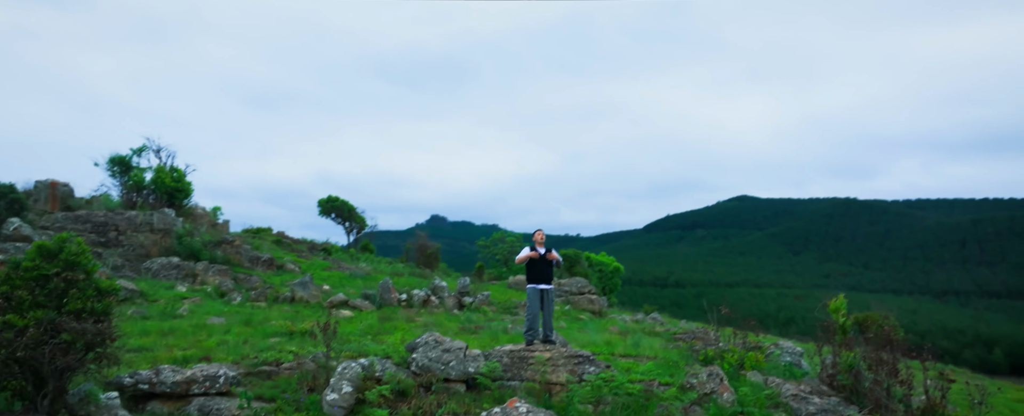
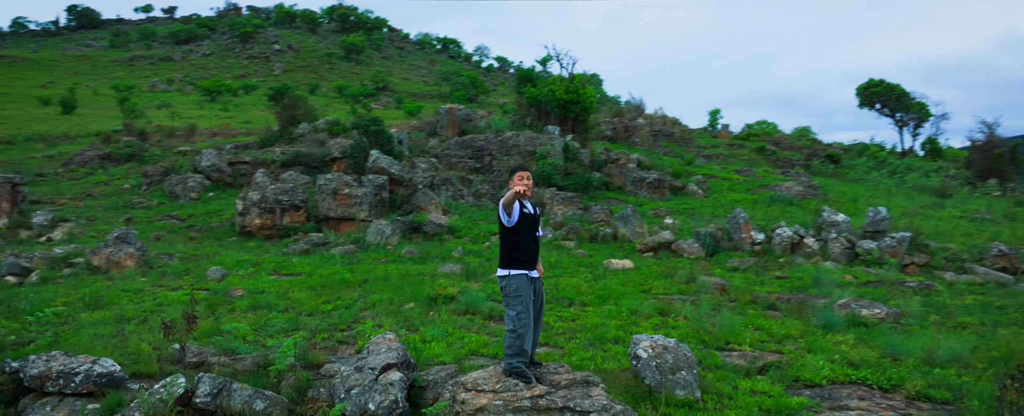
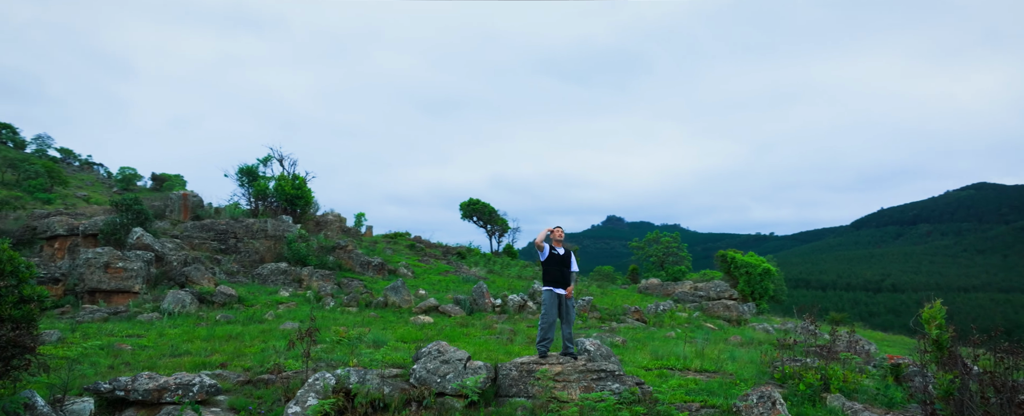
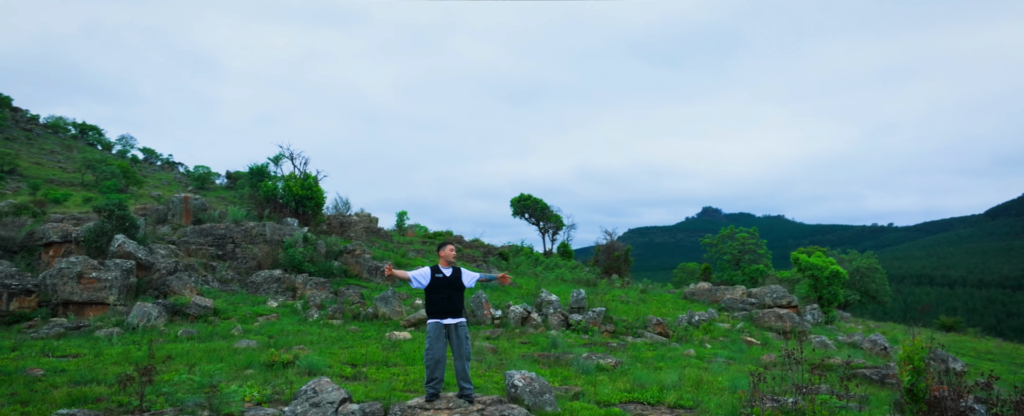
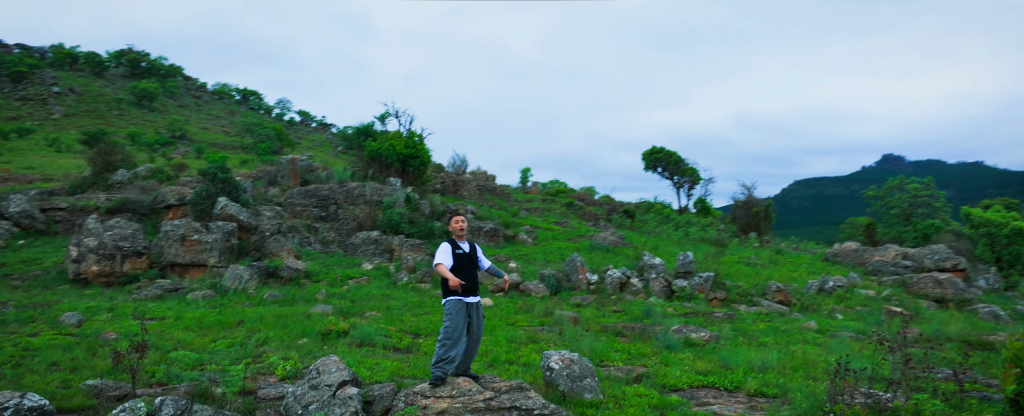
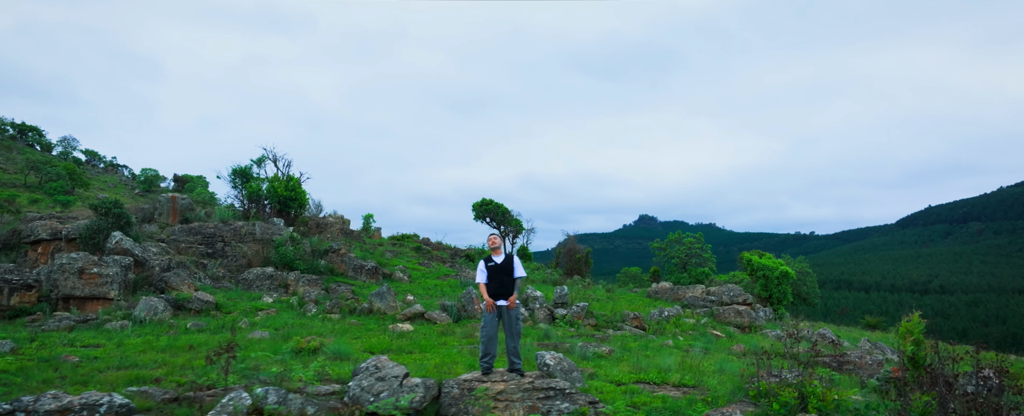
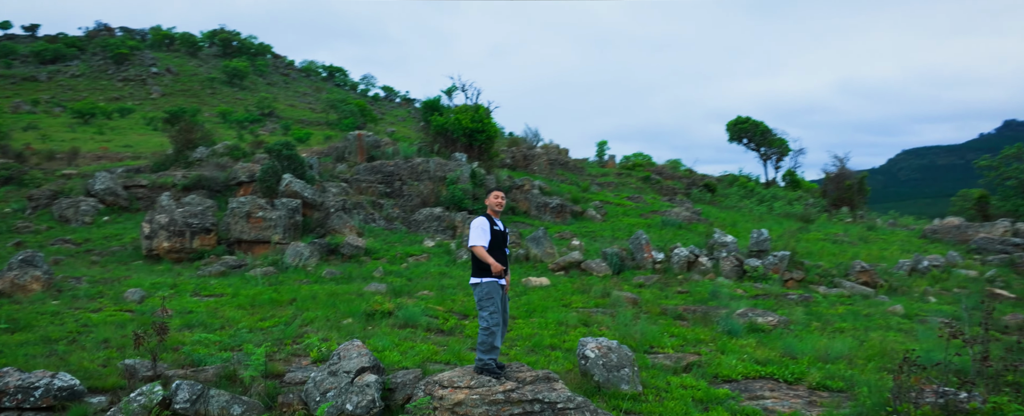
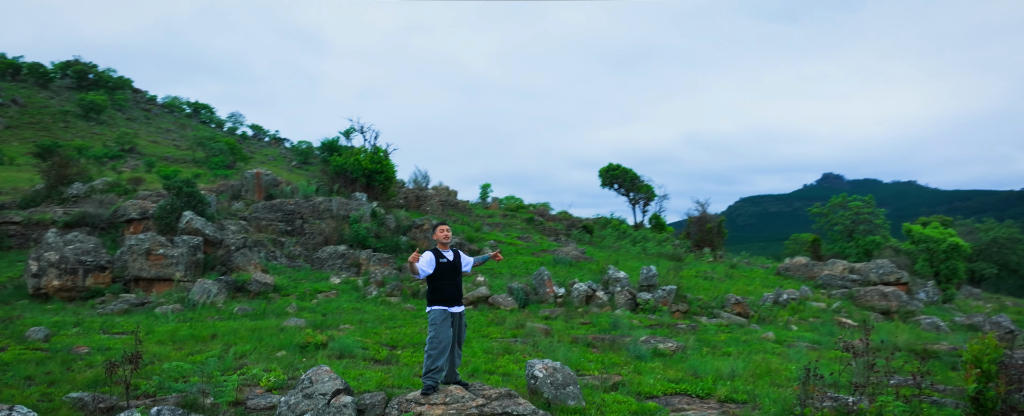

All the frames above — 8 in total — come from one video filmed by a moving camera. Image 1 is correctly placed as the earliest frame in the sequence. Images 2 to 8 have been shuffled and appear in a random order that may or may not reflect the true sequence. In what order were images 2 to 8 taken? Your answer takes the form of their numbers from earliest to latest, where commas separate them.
3, 6, 4, 8, 5, 7, 2
